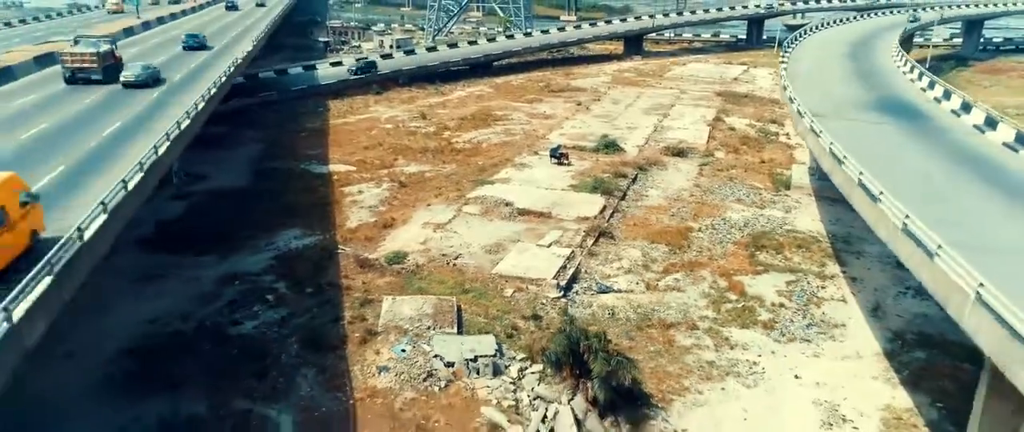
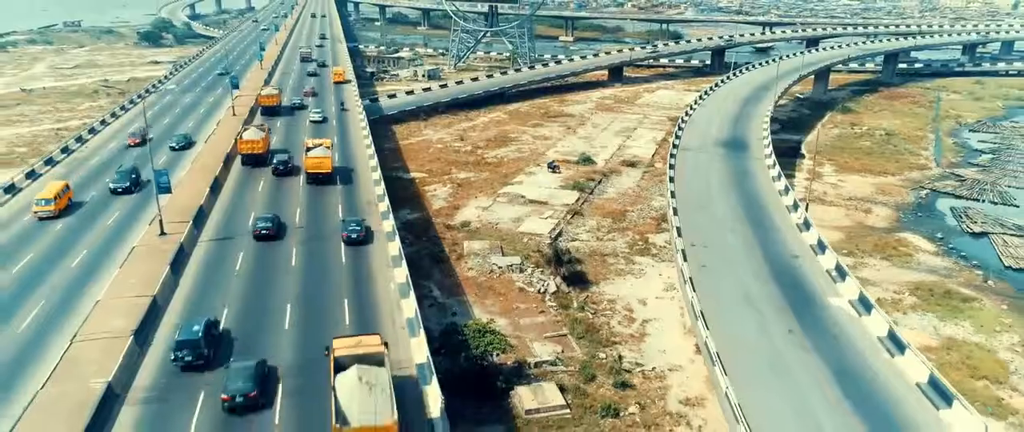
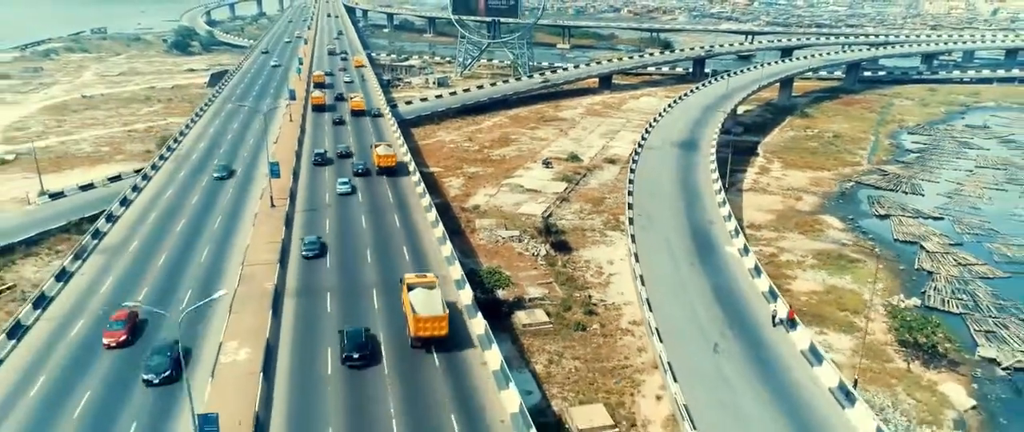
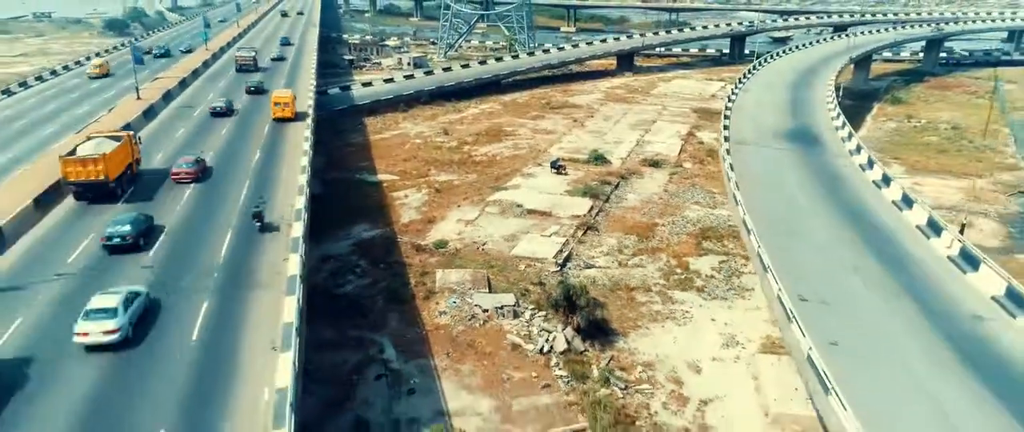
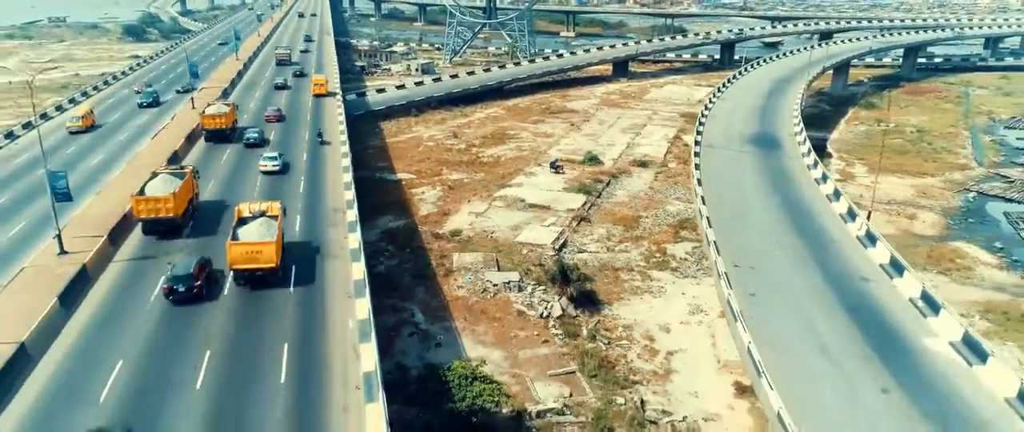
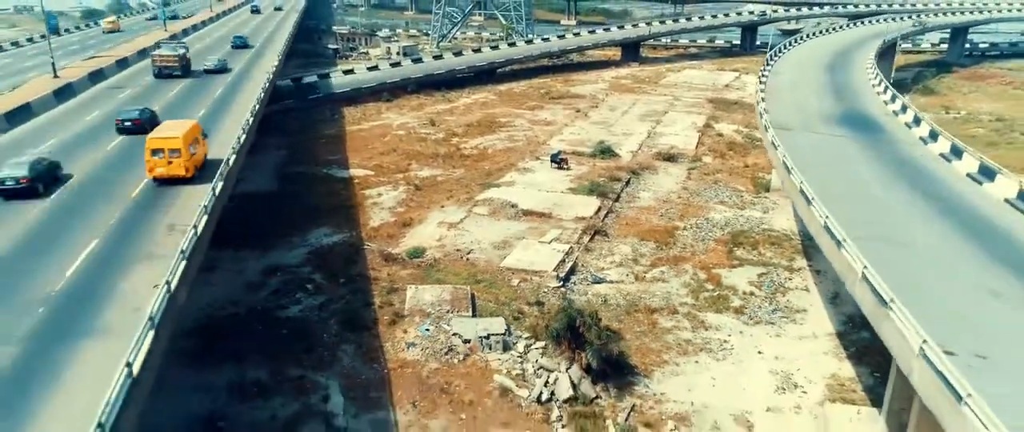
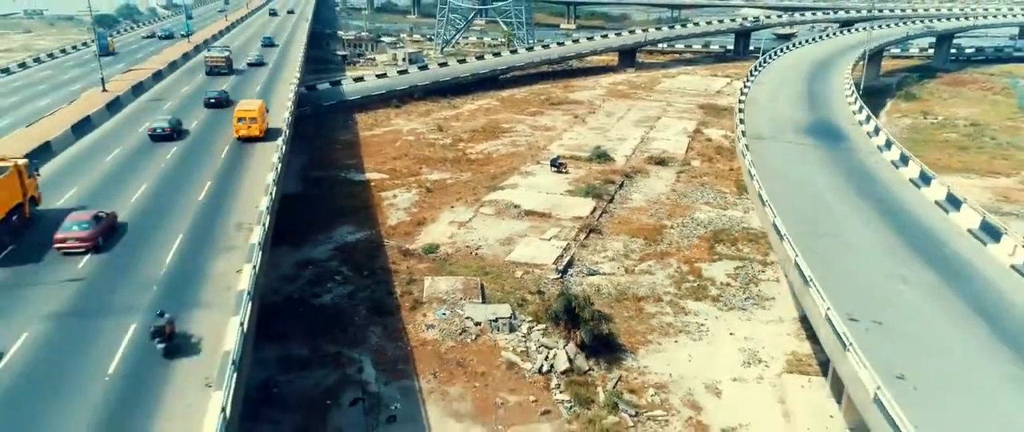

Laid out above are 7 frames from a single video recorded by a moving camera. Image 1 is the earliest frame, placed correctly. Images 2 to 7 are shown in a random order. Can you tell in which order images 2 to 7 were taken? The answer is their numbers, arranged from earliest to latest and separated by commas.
6, 7, 4, 5, 2, 3
